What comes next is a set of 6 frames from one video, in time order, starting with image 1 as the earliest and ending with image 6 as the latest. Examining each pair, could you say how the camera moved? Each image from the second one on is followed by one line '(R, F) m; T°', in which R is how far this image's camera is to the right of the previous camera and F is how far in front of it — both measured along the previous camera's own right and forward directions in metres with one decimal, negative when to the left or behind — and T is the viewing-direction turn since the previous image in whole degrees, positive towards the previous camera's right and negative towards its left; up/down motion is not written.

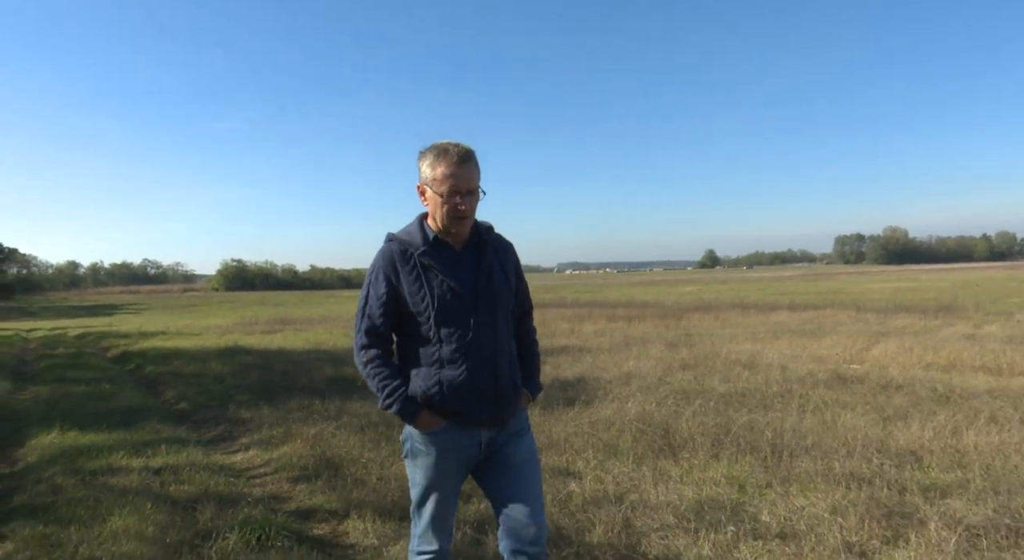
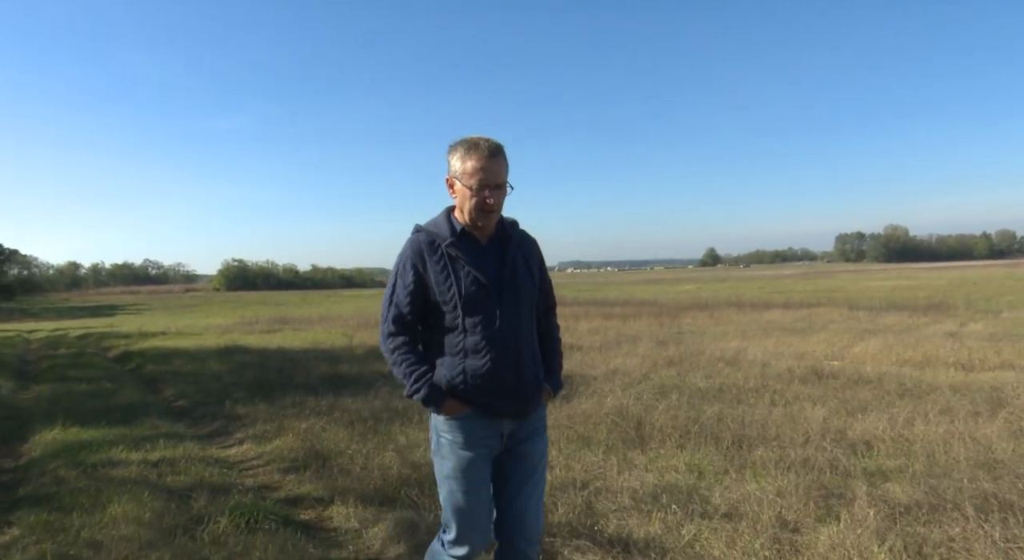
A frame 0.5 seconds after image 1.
(+0.2, -0.3) m; 0°
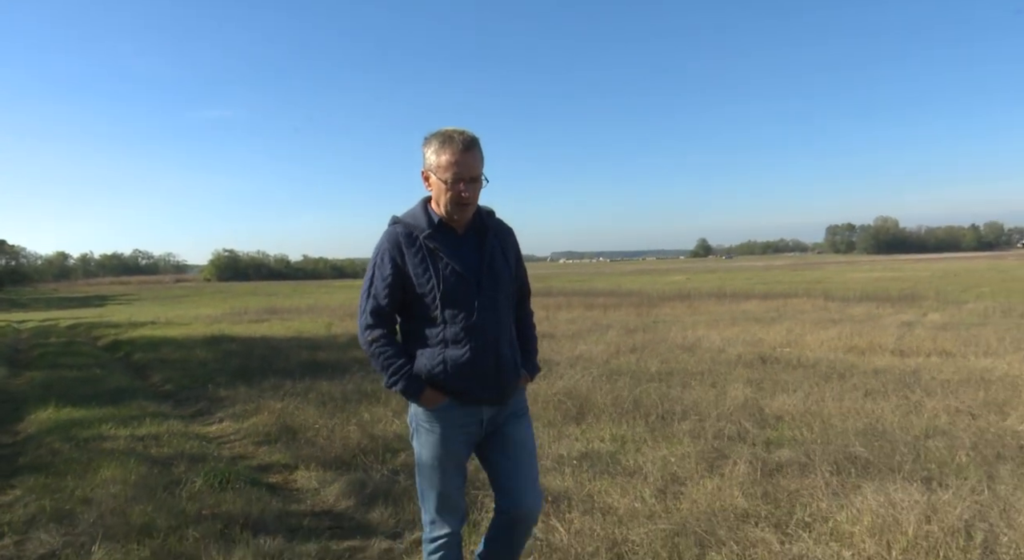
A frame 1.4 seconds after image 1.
(+0.4, -0.7) m; +1°
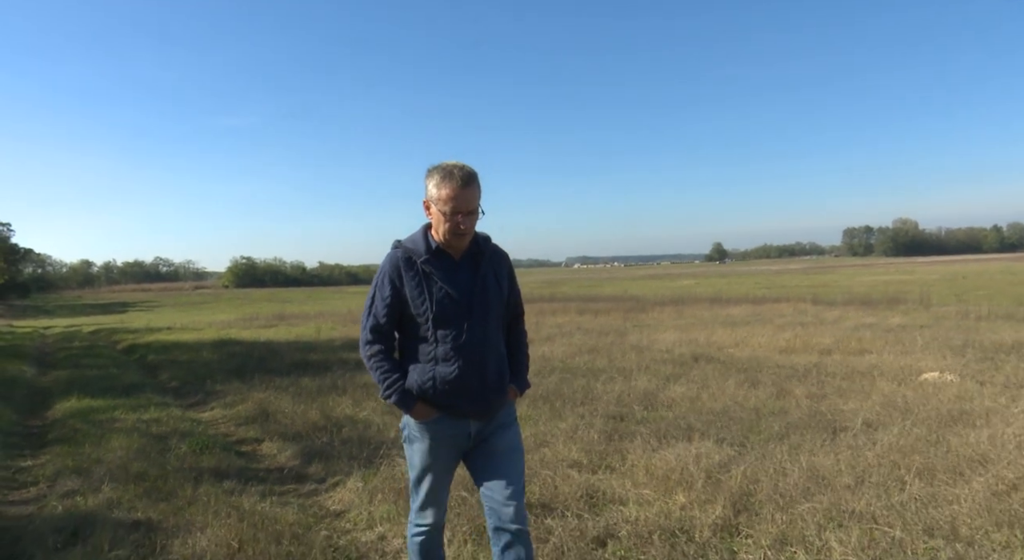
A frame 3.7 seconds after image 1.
(+1.1, -1.4) m; -1°
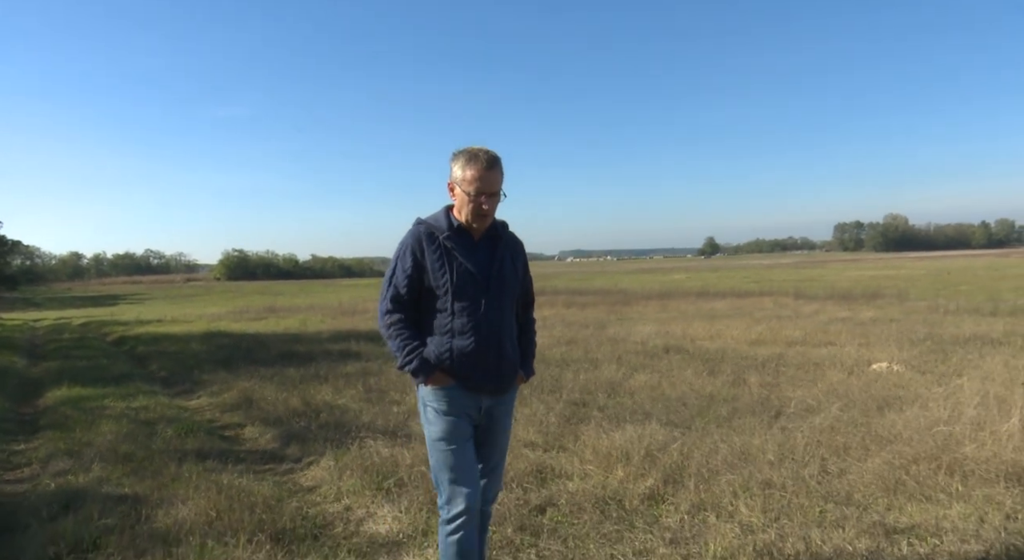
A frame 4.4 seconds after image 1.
(+0.3, -0.4) m; +1°
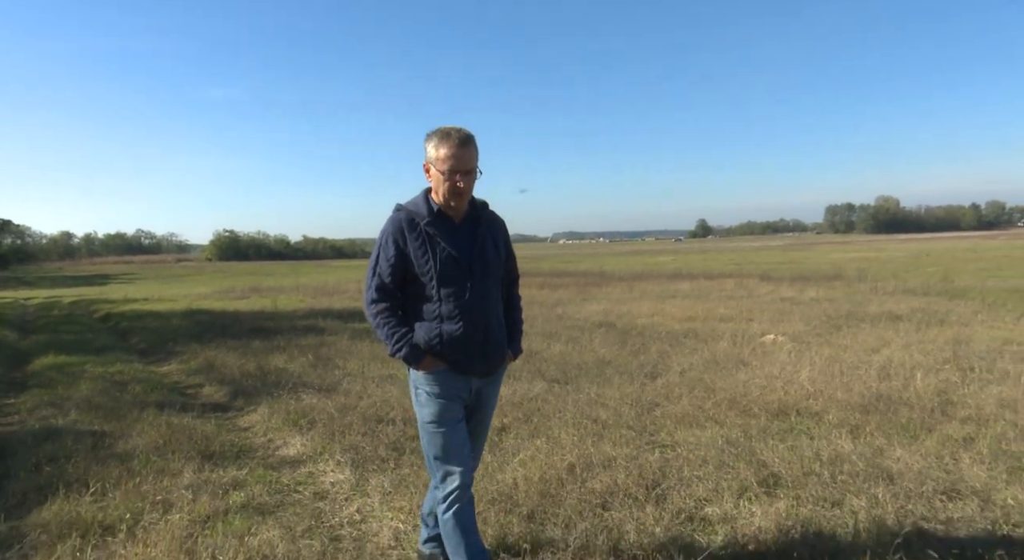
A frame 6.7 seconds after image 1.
(+1.0, -1.2) m; +1°
